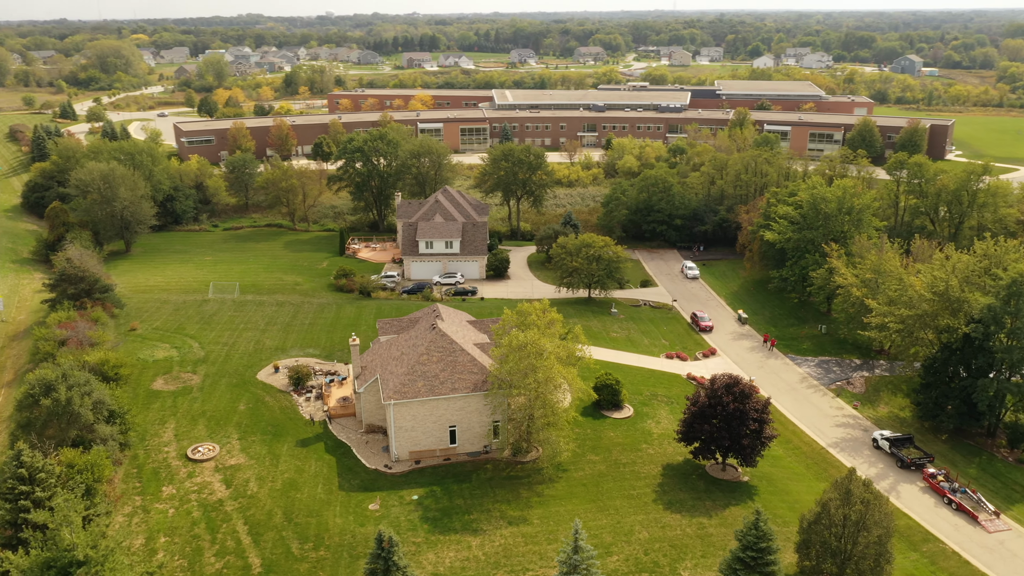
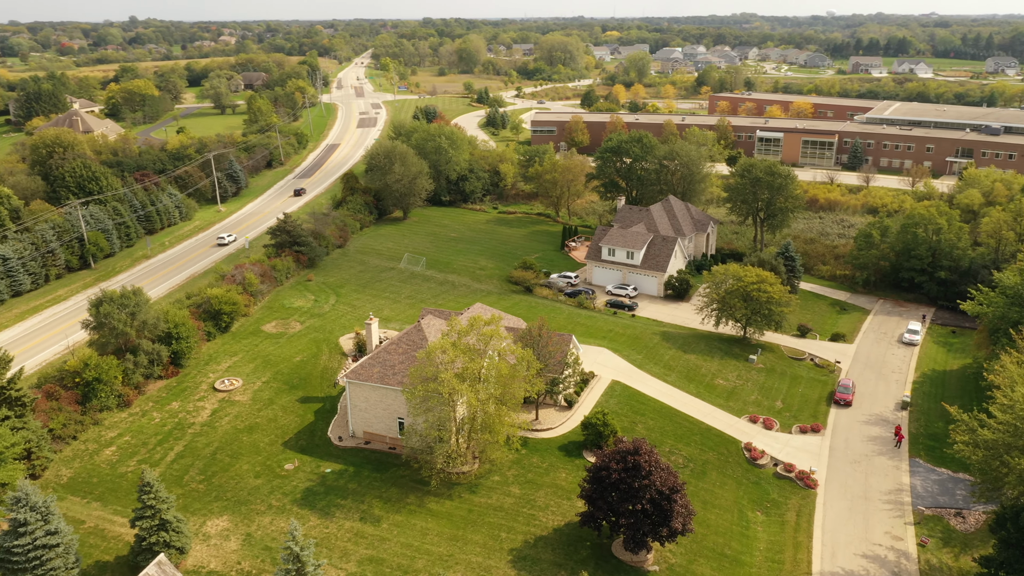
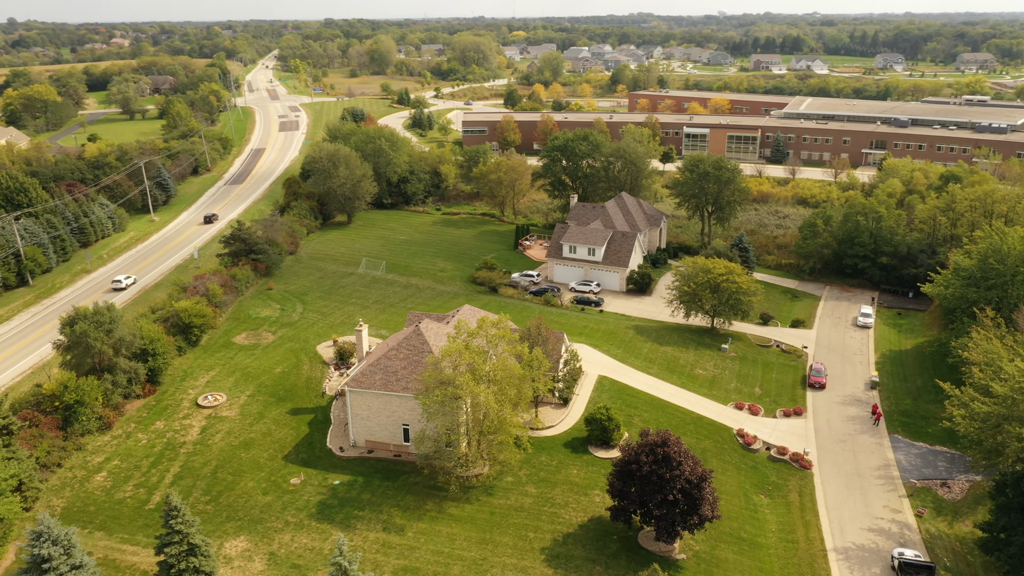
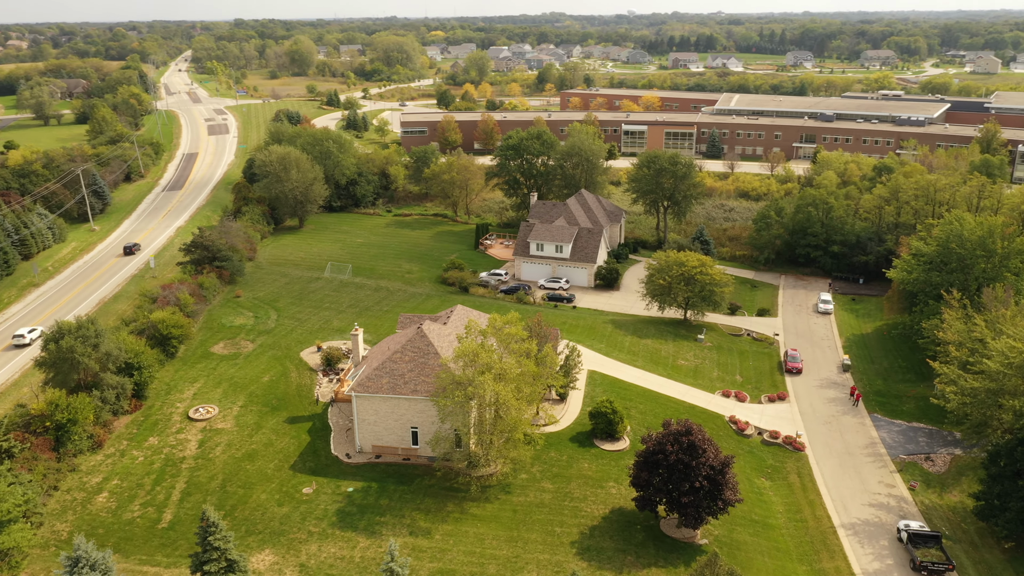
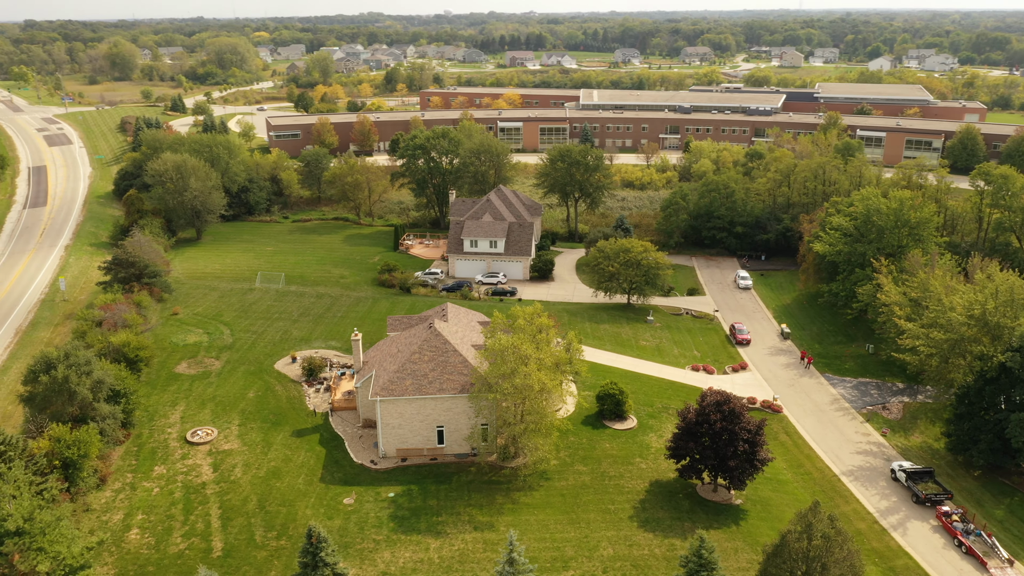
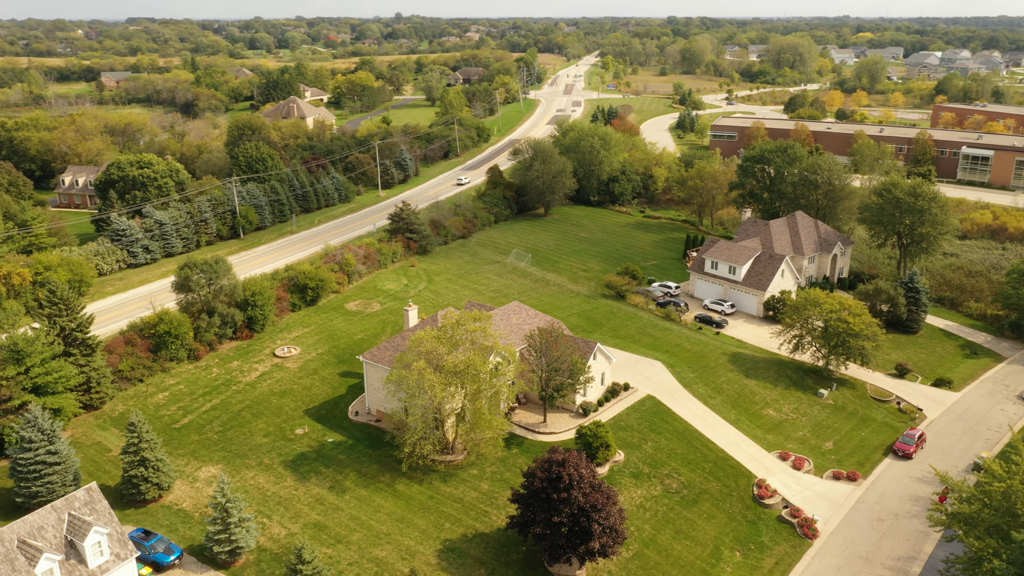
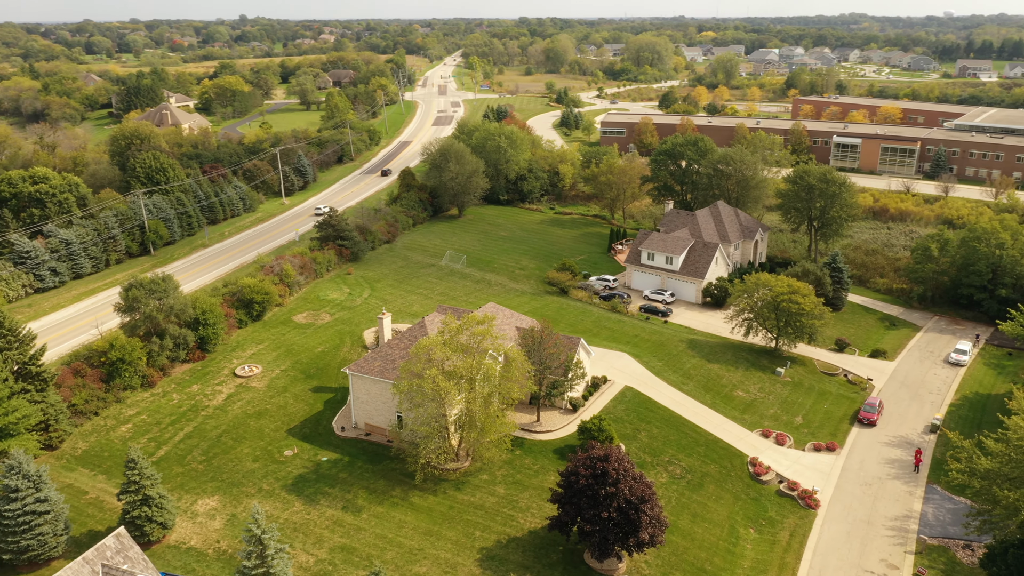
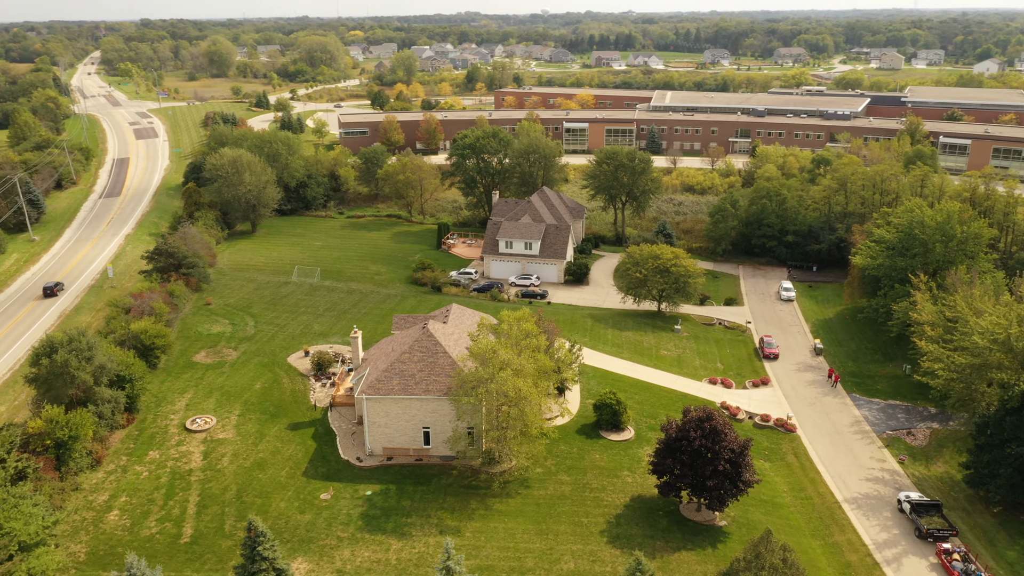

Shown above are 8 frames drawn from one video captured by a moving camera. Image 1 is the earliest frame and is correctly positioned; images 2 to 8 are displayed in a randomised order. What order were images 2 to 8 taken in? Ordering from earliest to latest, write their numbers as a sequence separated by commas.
5, 8, 4, 3, 2, 7, 6
